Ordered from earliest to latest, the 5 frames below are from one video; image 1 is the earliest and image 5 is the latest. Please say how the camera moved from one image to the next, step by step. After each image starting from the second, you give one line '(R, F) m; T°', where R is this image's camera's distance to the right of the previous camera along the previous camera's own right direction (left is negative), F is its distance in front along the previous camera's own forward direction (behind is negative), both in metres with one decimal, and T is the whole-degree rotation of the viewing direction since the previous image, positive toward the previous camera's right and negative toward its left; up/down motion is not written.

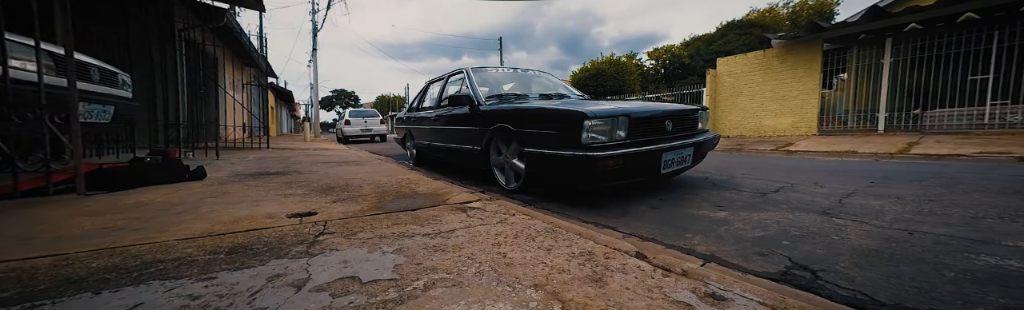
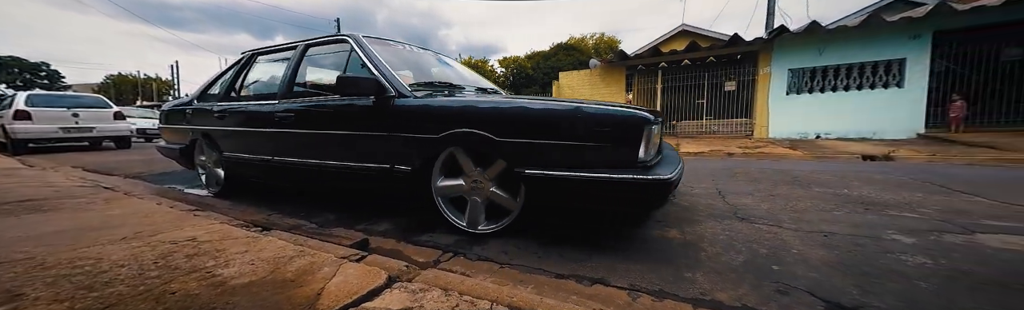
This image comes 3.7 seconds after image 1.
(-0.4, +1.1) m; +29°
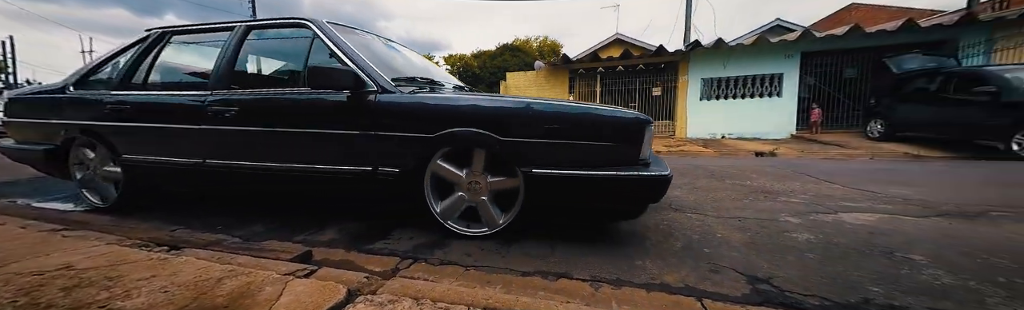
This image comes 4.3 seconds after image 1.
(-0.1, 0.0) m; +11°
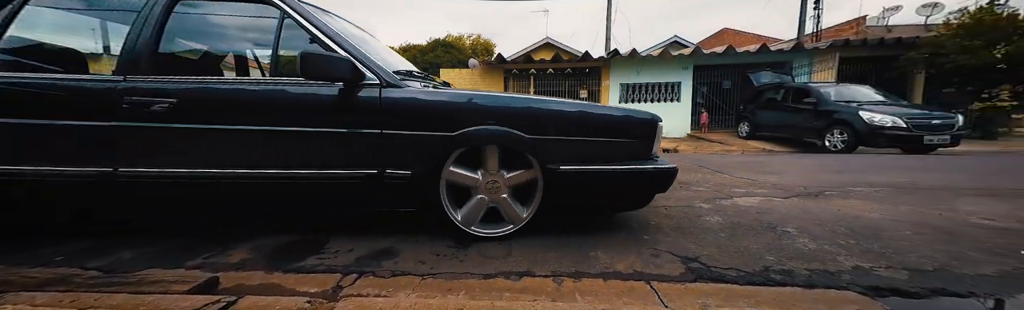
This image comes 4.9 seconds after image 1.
(-0.2, +0.1) m; +14°
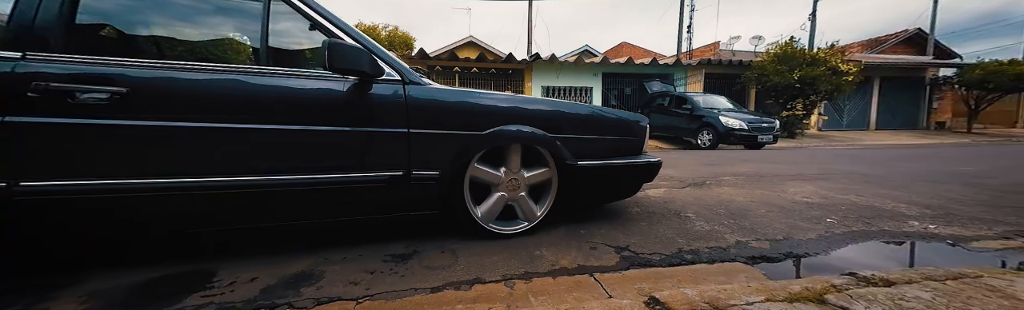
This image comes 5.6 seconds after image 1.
(-0.1, +0.1) m; +15°
